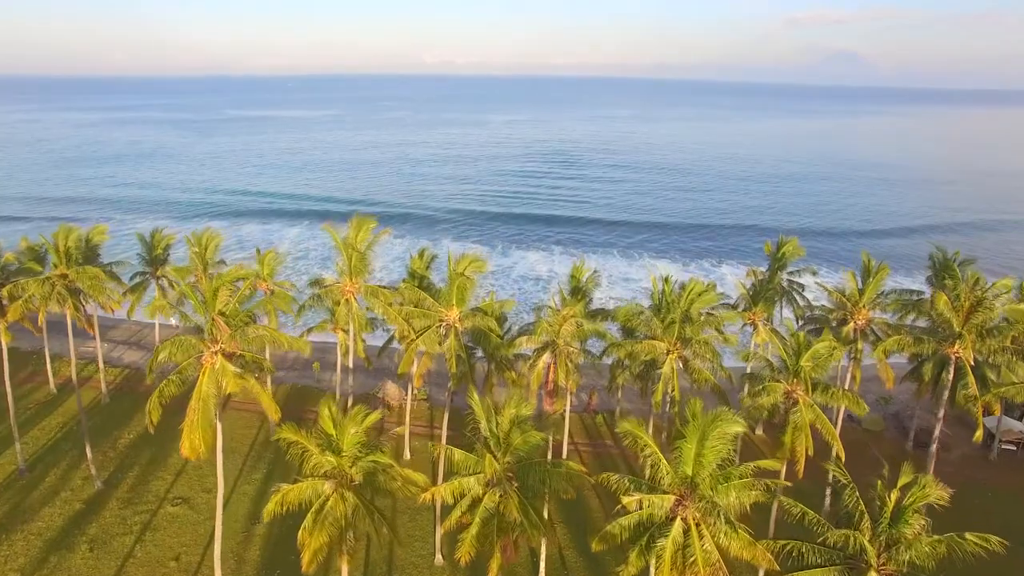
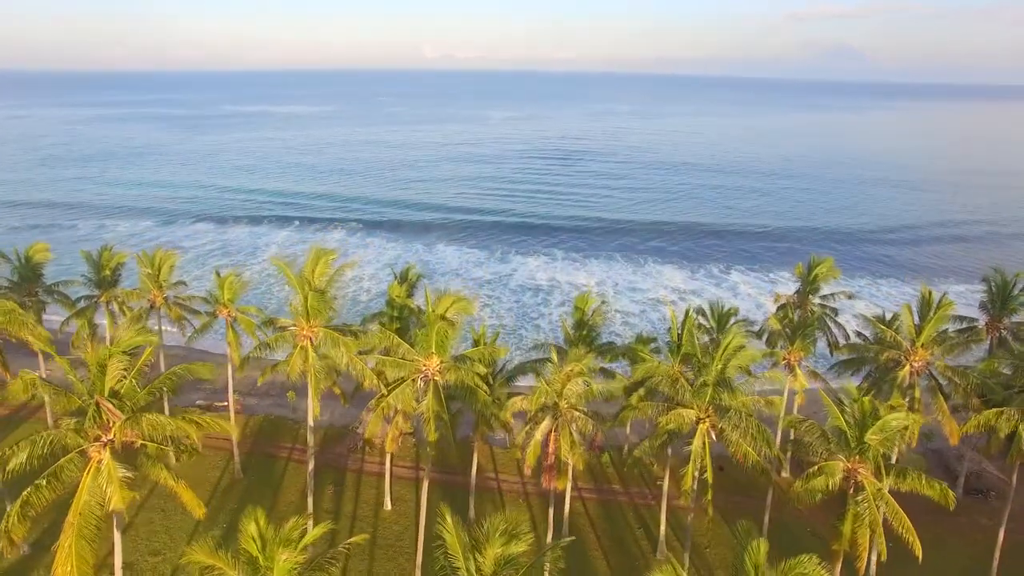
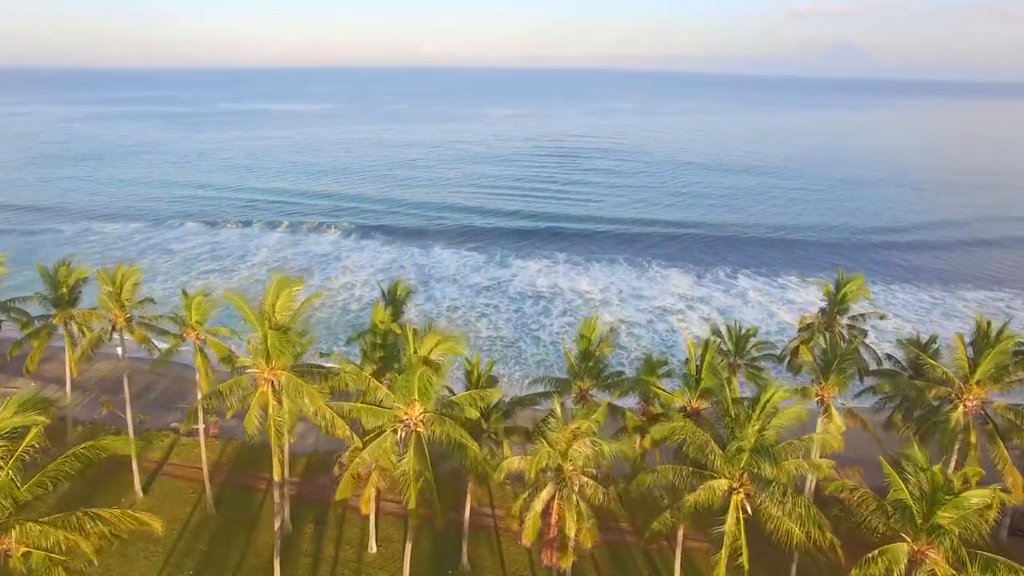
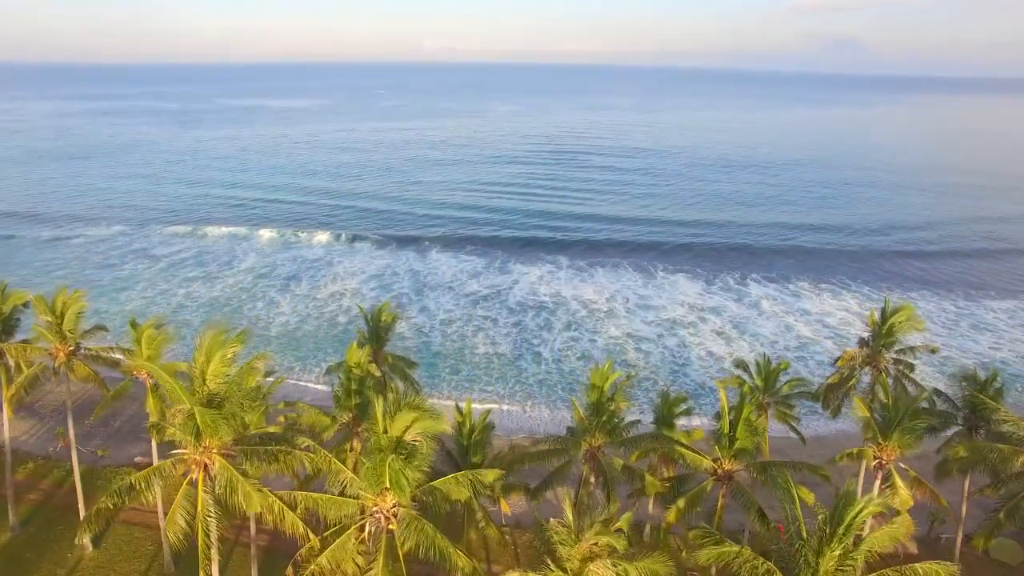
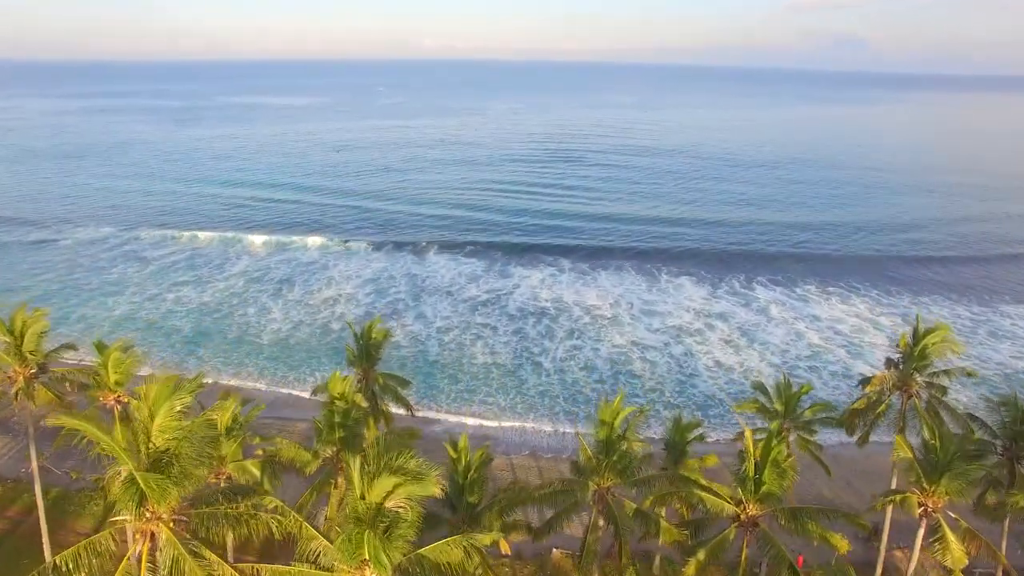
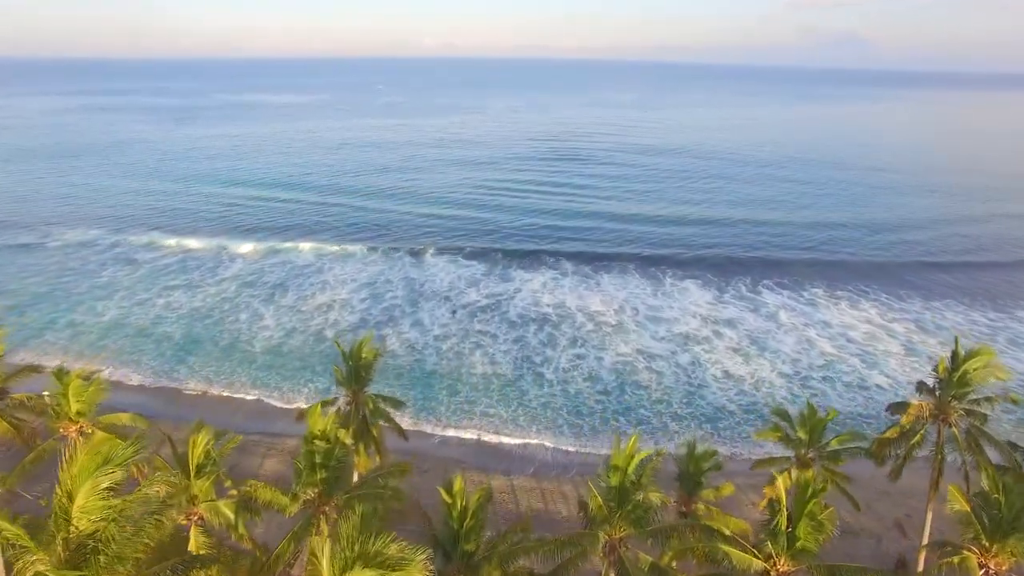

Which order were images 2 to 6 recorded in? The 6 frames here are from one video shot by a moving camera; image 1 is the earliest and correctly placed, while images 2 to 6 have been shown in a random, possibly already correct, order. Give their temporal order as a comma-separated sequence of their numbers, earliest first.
2, 3, 4, 5, 6
